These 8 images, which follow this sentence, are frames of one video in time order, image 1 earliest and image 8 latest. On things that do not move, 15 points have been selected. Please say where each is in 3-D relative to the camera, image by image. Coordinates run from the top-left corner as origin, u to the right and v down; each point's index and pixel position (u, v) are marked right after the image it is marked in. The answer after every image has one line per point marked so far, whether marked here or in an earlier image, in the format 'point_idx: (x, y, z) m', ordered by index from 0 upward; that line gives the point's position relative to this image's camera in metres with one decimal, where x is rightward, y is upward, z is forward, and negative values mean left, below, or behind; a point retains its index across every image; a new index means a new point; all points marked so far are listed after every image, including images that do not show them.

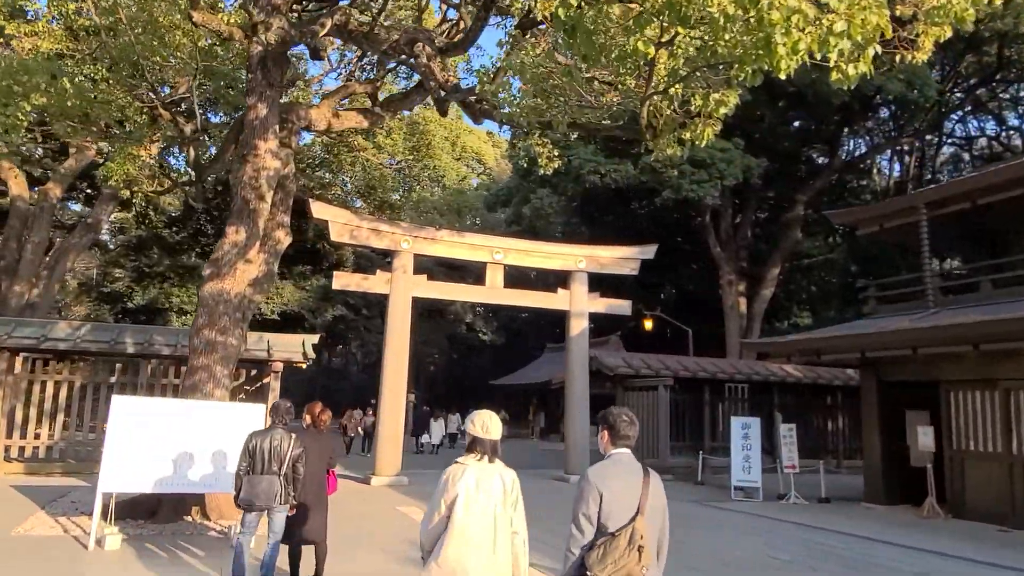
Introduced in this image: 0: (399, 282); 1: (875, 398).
0: (-2.1, +0.1, +14.0) m
1: (+5.7, -1.7, +11.7) m
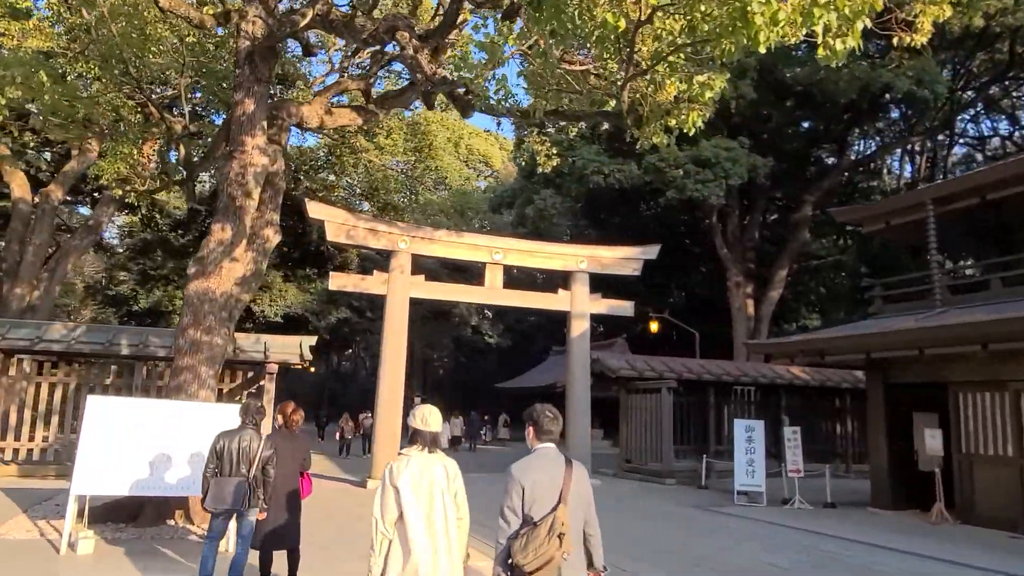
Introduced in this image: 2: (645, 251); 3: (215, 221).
0: (-2.1, +0.1, +13.8) m
1: (+5.6, -1.7, +11.4) m
2: (+2.7, +0.8, +15.4) m
3: (-3.4, +0.8, +8.7) m
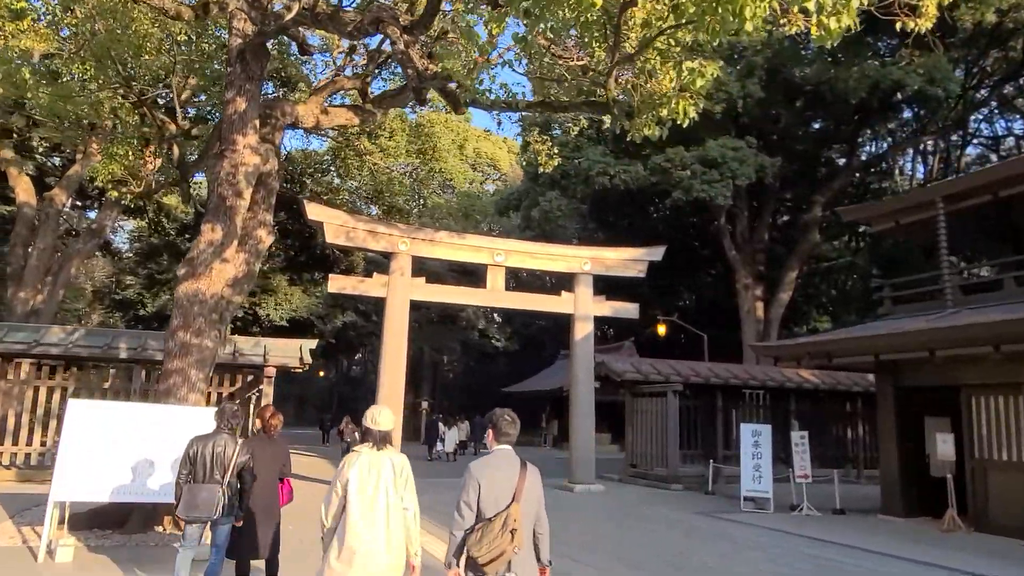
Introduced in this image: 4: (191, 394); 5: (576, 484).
0: (-2.1, +0.1, +13.6) m
1: (+5.6, -1.7, +11.1) m
2: (+2.8, +0.7, +15.1) m
3: (-3.5, +0.8, +8.5) m
4: (-3.5, -1.2, +8.2) m
5: (+1.2, -3.7, +14.2) m
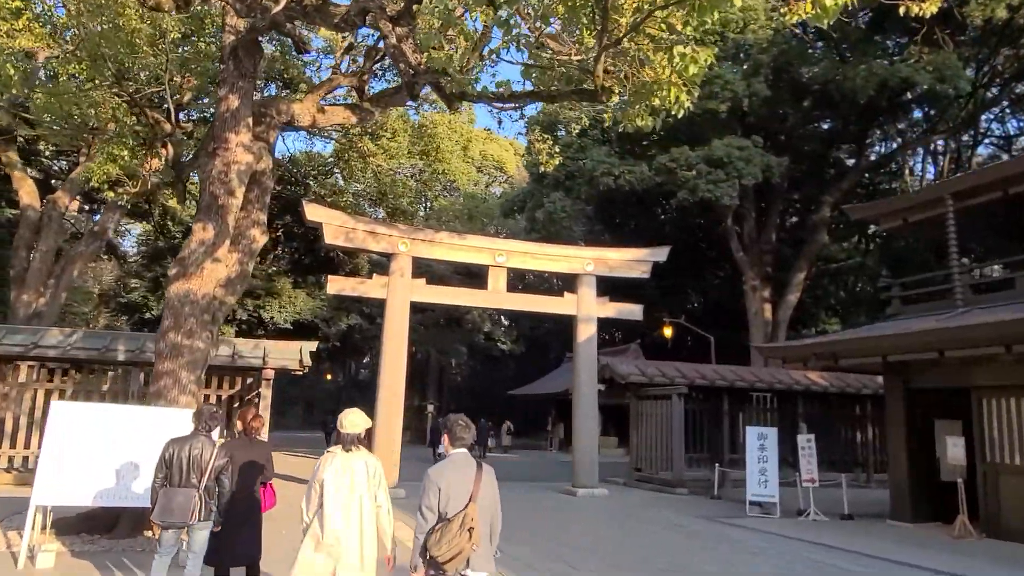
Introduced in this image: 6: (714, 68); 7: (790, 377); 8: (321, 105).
0: (-2.1, 0.0, +13.4) m
1: (+5.6, -1.7, +10.9) m
2: (+2.8, +0.7, +14.9) m
3: (-3.5, +0.8, +8.4) m
4: (-3.6, -1.2, +8.1) m
5: (+1.2, -3.7, +14.0) m
6: (+5.2, +5.7, +19.3) m
7: (+6.2, -2.0, +16.8) m
8: (-2.7, +2.6, +10.6) m
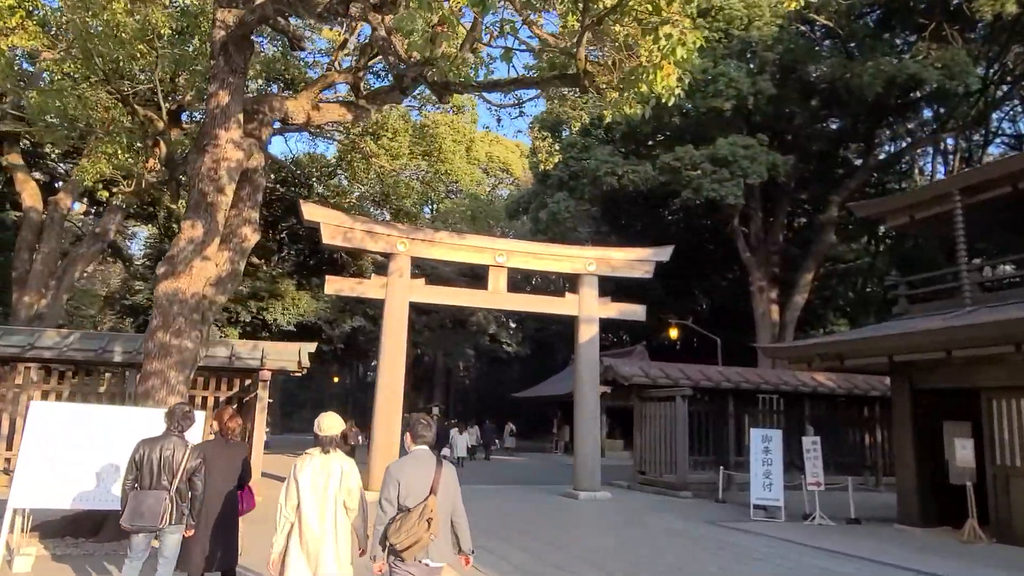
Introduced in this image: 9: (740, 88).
0: (-2.1, 0.0, +13.3) m
1: (+5.6, -1.7, +10.6) m
2: (+2.9, +0.7, +14.7) m
3: (-3.6, +0.8, +8.2) m
4: (-3.6, -1.2, +7.9) m
5: (+1.3, -3.7, +13.8) m
6: (+5.3, +5.7, +19.1) m
7: (+6.3, -2.0, +16.5) m
8: (-2.7, +2.6, +10.5) m
9: (+5.7, +5.0, +18.8) m
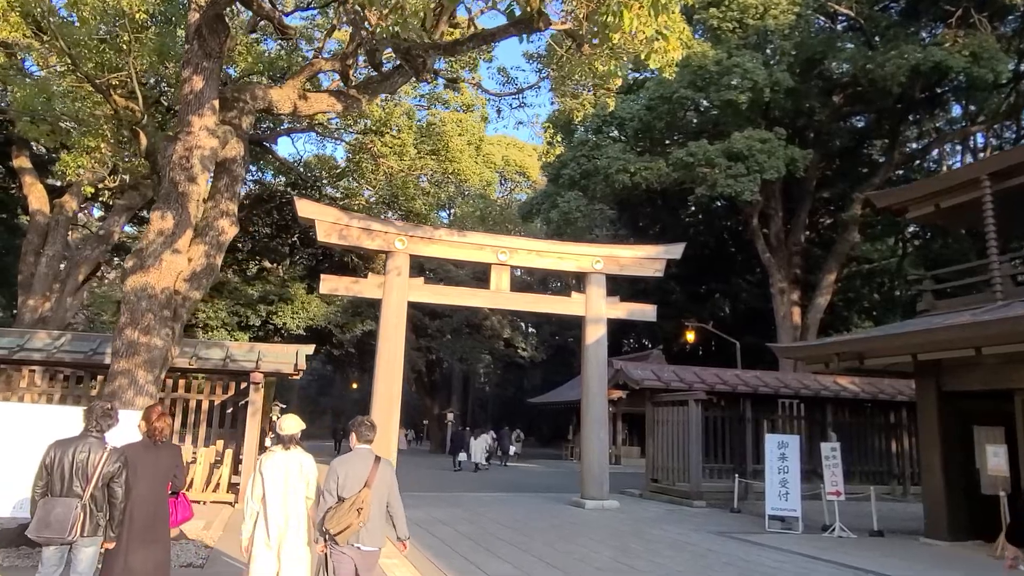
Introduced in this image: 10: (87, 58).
0: (-2.0, 0.0, +12.8) m
1: (+5.6, -1.6, +9.9) m
2: (+2.9, +0.7, +14.1) m
3: (-3.7, +0.8, +7.8) m
4: (-3.7, -1.1, +7.5) m
5: (+1.3, -3.7, +13.2) m
6: (+5.5, +5.7, +18.4) m
7: (+6.4, -2.0, +15.8) m
8: (-2.8, +2.6, +10.0) m
9: (+5.9, +5.0, +18.1) m
10: (-5.7, +3.1, +10.1) m
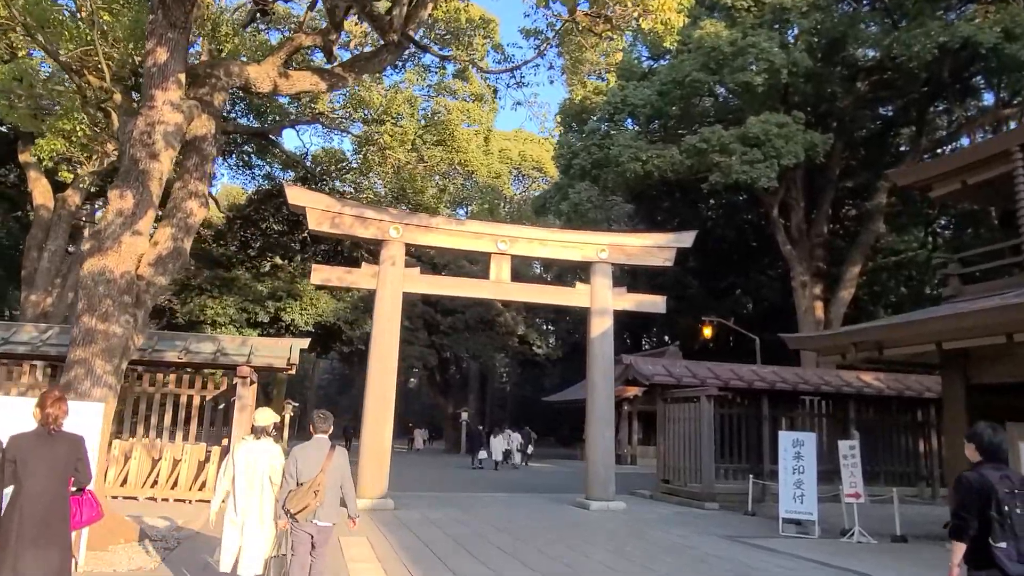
0: (-2.0, +0.2, +12.3) m
1: (+5.5, -1.4, +9.1) m
2: (+3.0, +0.9, +13.4) m
3: (-3.9, +1.0, +7.3) m
4: (-3.9, -0.9, +7.0) m
5: (+1.4, -3.5, +12.5) m
6: (+5.6, +5.8, +17.7) m
7: (+6.5, -1.8, +15.0) m
8: (-2.9, +2.8, +9.5) m
9: (+6.0, +5.2, +17.3) m
10: (-5.8, +3.3, +9.6) m
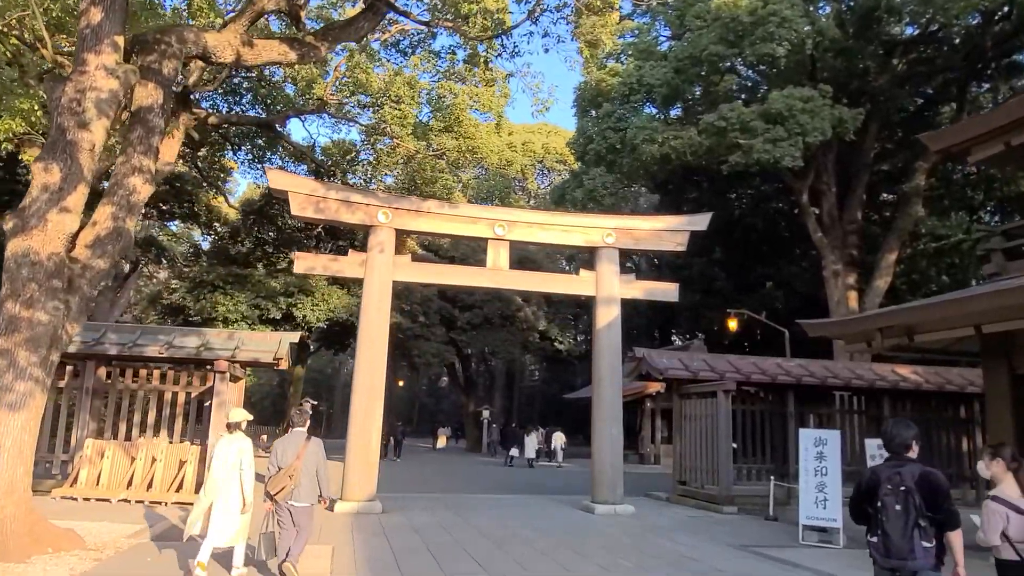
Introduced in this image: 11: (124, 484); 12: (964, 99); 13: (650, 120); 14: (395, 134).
0: (-2.1, +0.4, +11.5) m
1: (+5.3, -1.2, +8.0) m
2: (+3.0, +1.1, +12.4) m
3: (-4.2, +1.1, +6.7) m
4: (-4.2, -0.8, +6.4) m
5: (+1.4, -3.3, +11.6) m
6: (+5.8, +6.1, +16.5) m
7: (+6.6, -1.5, +13.8) m
8: (-3.1, +2.9, +8.8) m
9: (+6.2, +5.5, +16.1) m
10: (-6.0, +3.4, +9.1) m
11: (-5.6, -2.8, +10.8) m
12: (+11.3, +4.7, +18.8) m
13: (+3.4, +4.0, +18.3) m
14: (-3.0, +3.8, +18.2) m
